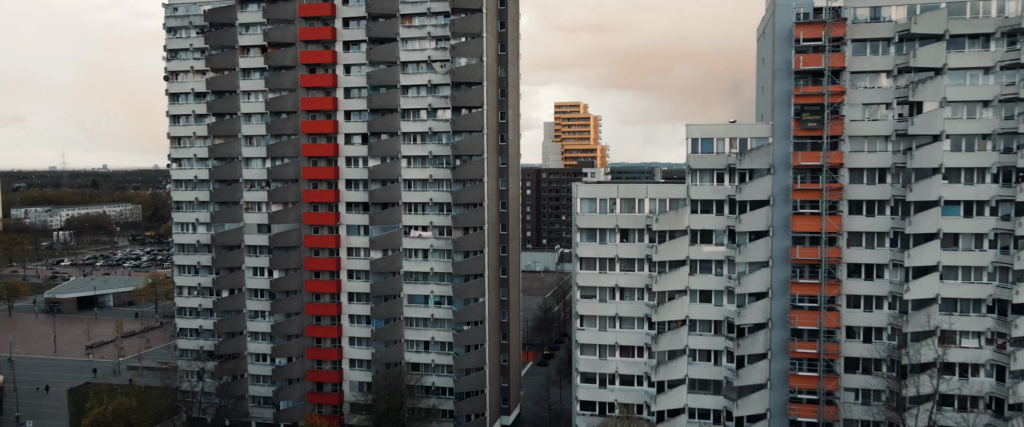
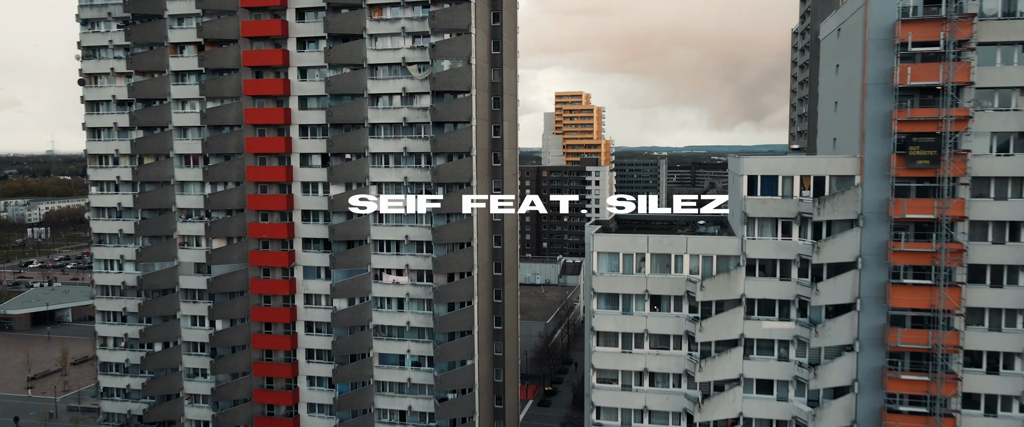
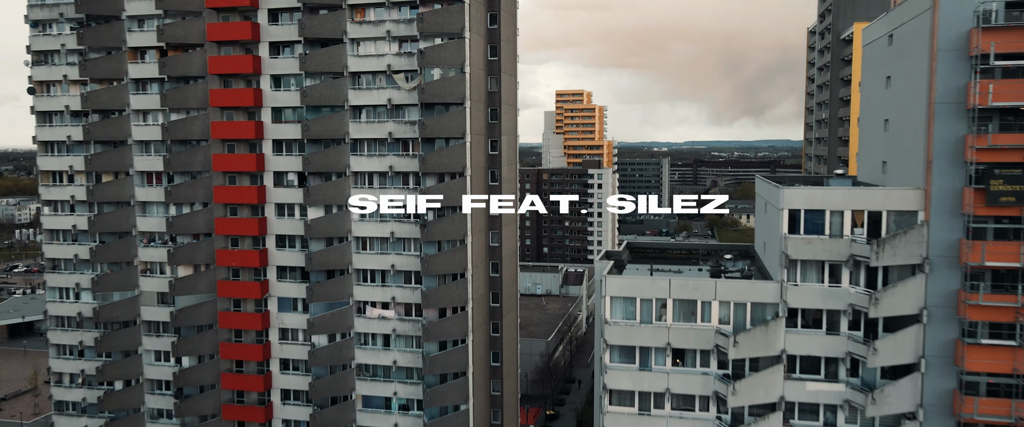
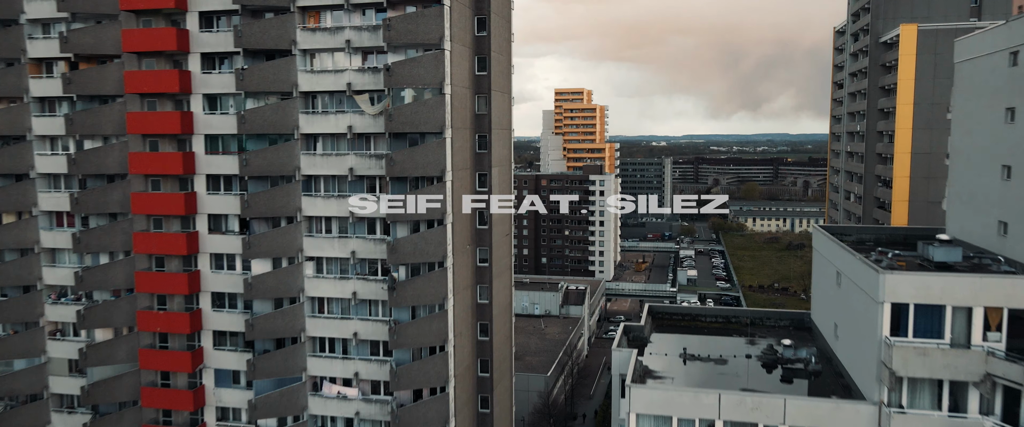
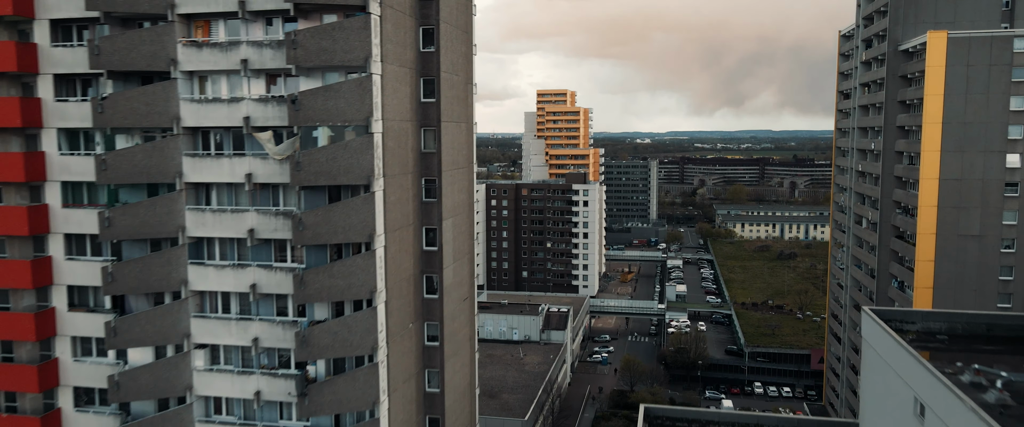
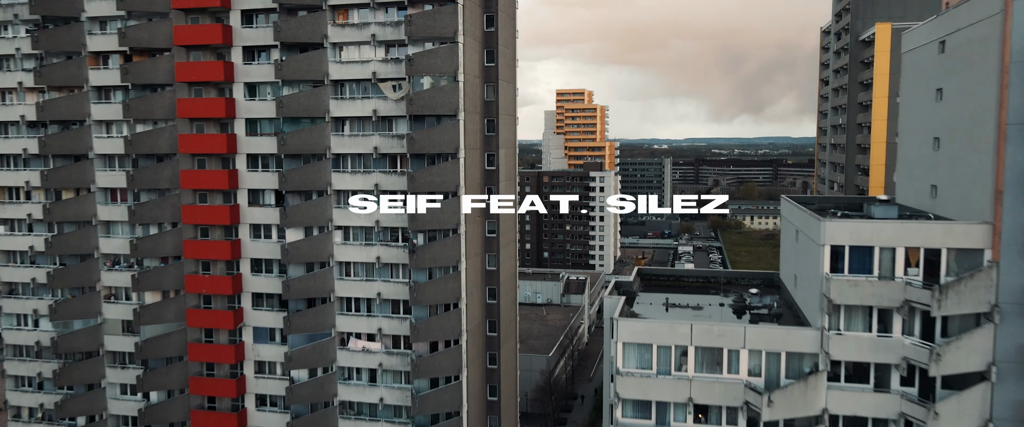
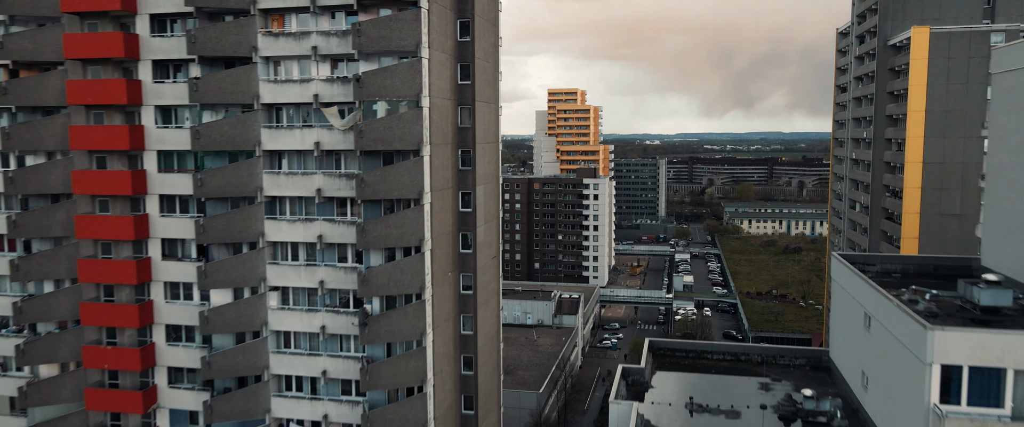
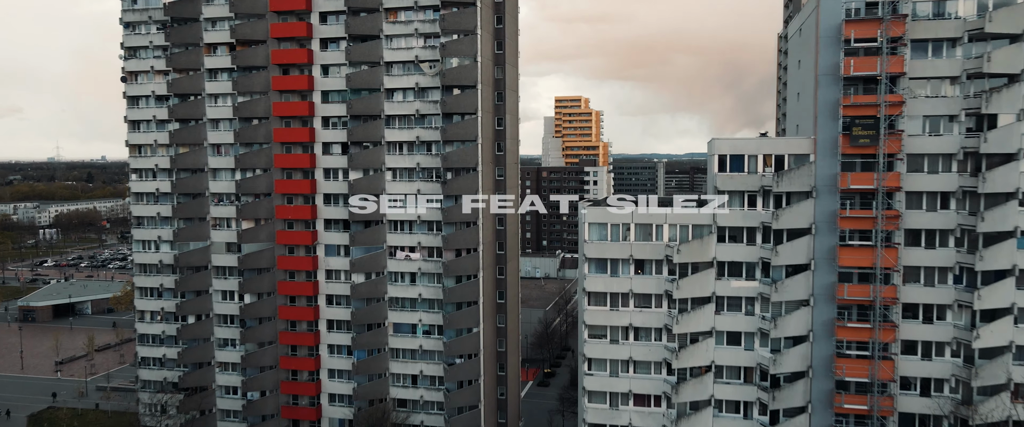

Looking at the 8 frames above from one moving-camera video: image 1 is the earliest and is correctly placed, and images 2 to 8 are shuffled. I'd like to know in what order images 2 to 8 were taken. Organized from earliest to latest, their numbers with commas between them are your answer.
8, 2, 3, 6, 4, 7, 5
